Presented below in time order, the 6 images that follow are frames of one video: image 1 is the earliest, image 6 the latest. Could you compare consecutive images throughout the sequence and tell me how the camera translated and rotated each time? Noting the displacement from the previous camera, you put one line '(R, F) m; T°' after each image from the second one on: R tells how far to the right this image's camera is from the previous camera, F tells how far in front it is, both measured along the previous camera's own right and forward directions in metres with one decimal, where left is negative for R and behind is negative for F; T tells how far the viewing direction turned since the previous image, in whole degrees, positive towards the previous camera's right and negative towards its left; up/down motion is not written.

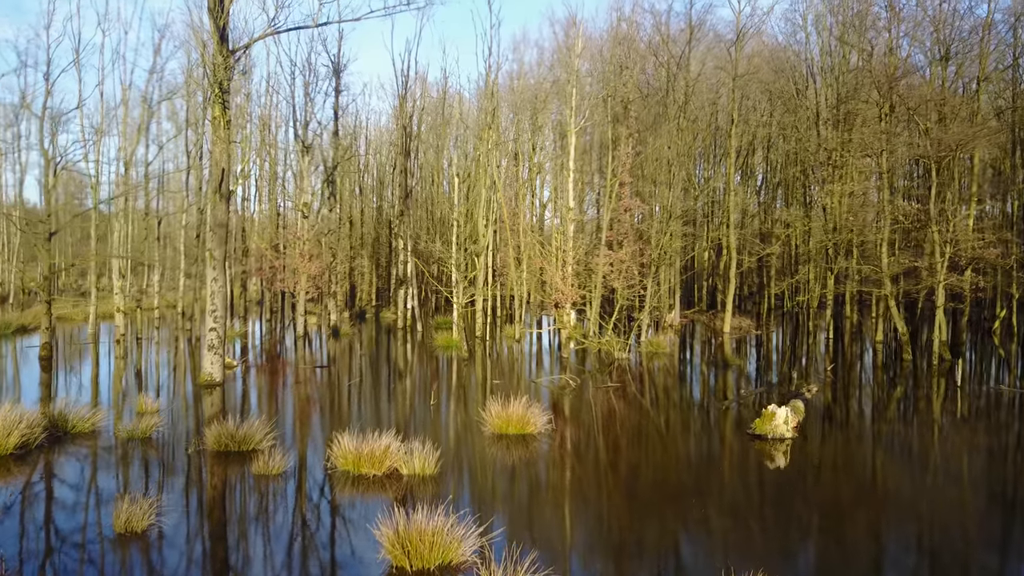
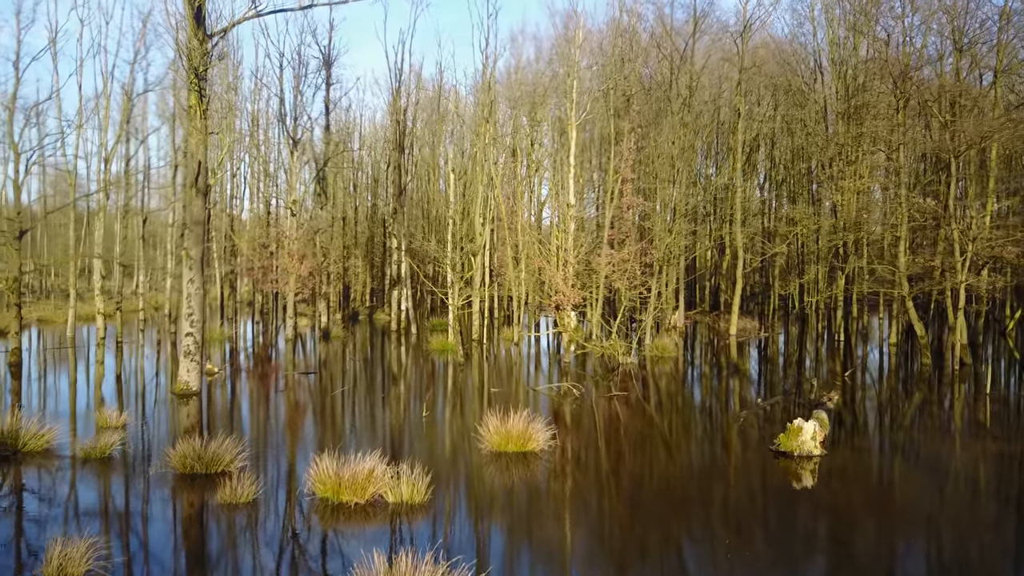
(0.0, +0.8) m; 0°
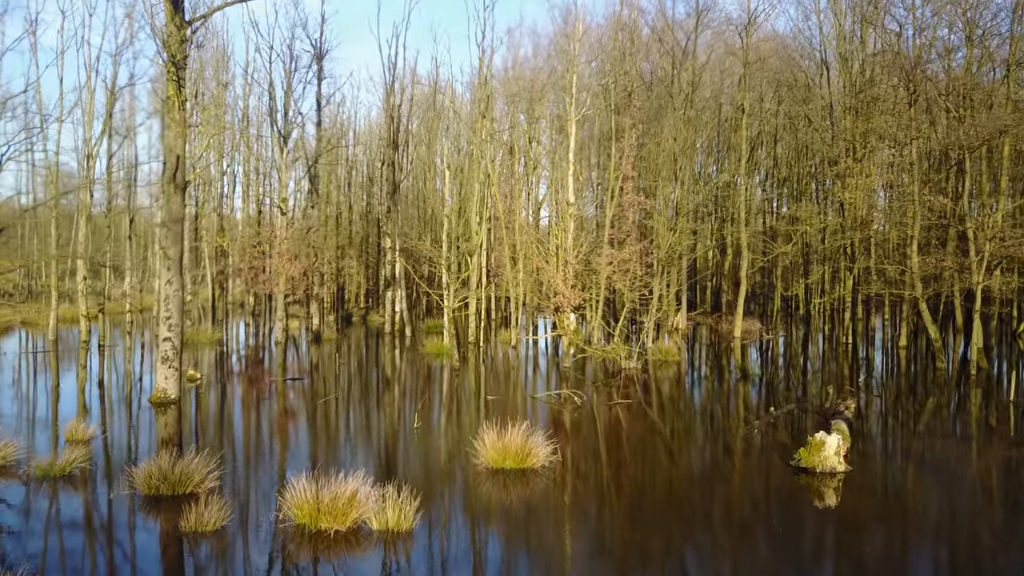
(0.0, +0.6) m; 0°
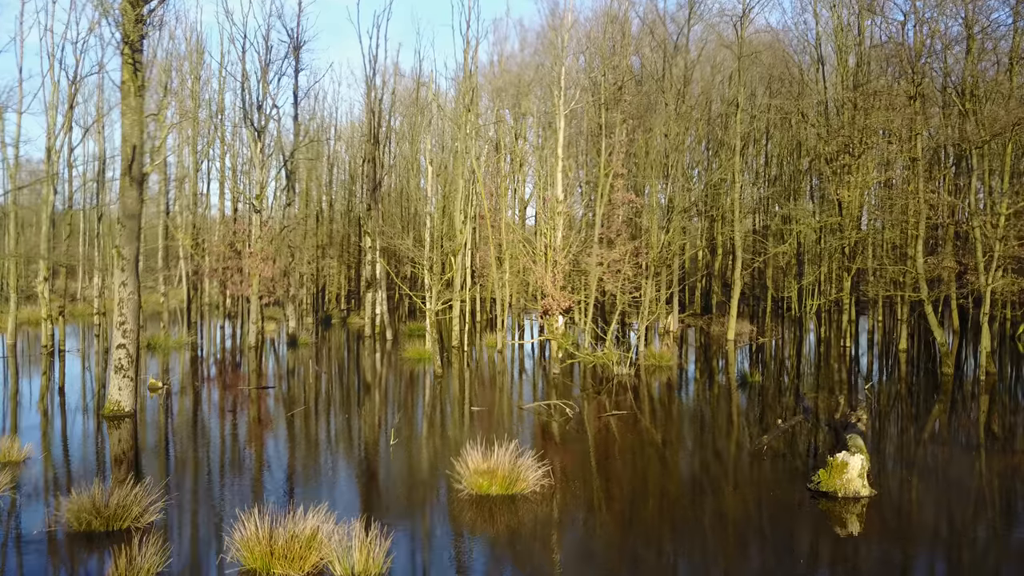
(0.0, +0.8) m; +1°
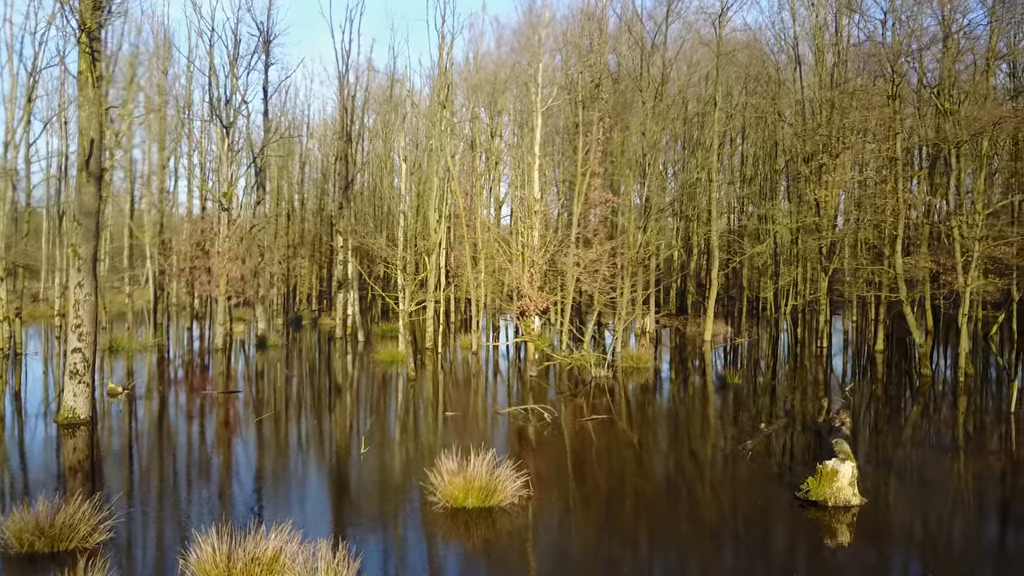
(0.0, +0.3) m; +2°
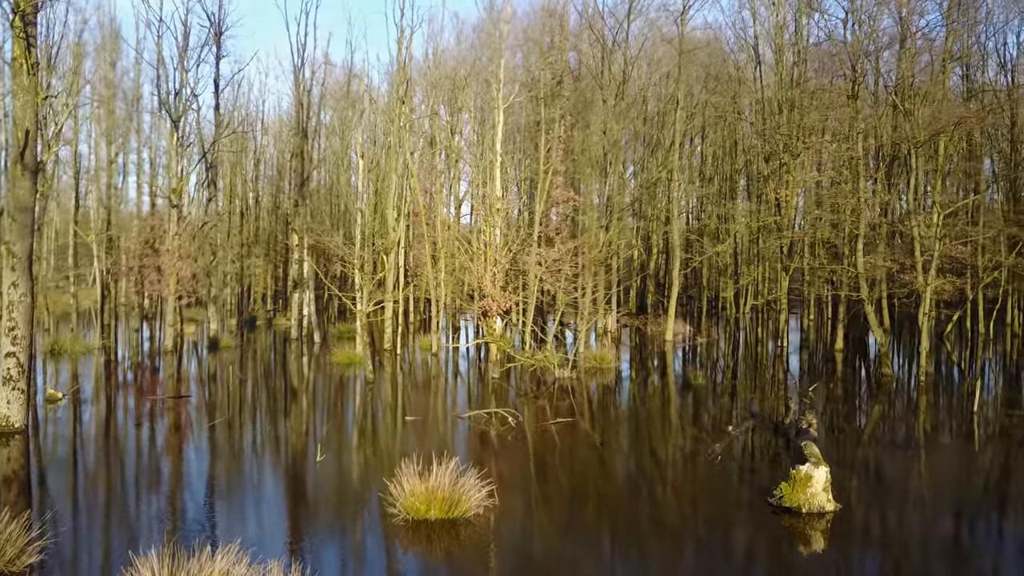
(0.0, +0.2) m; +3°
